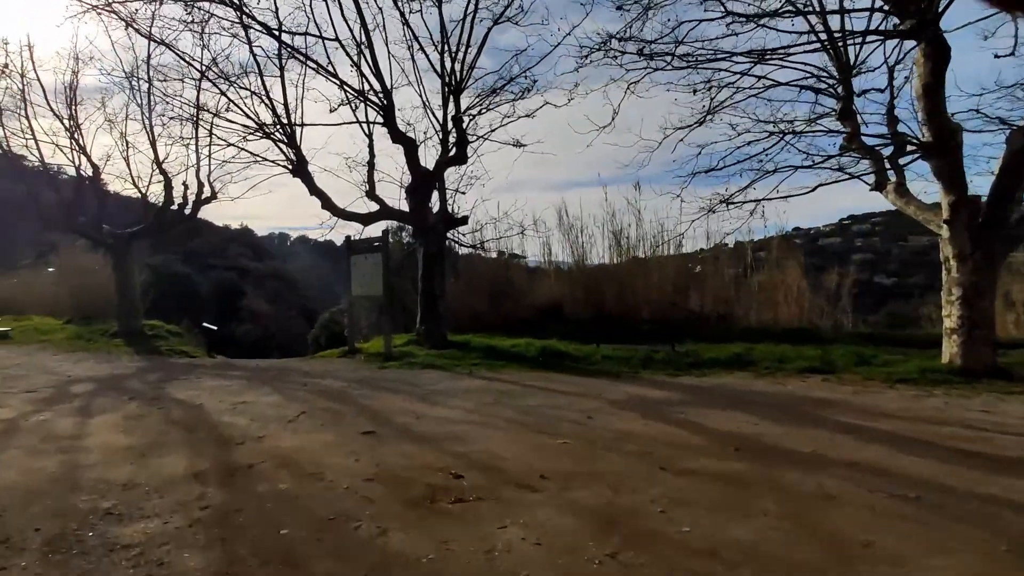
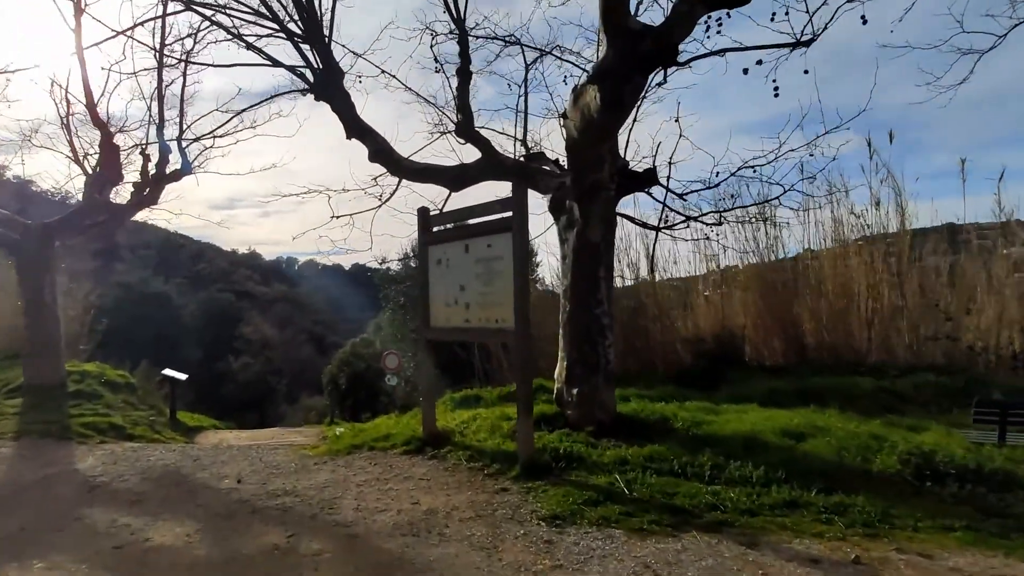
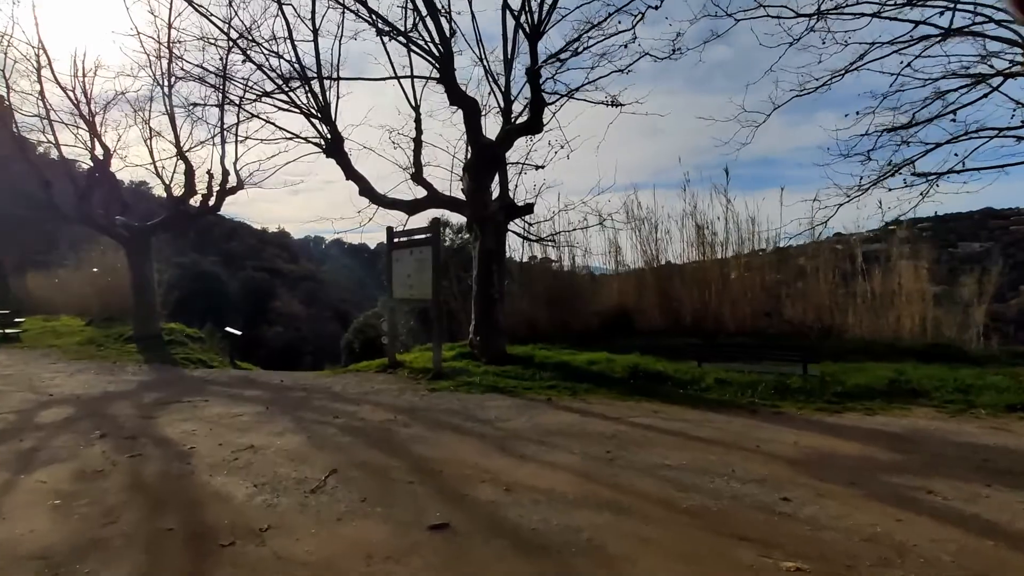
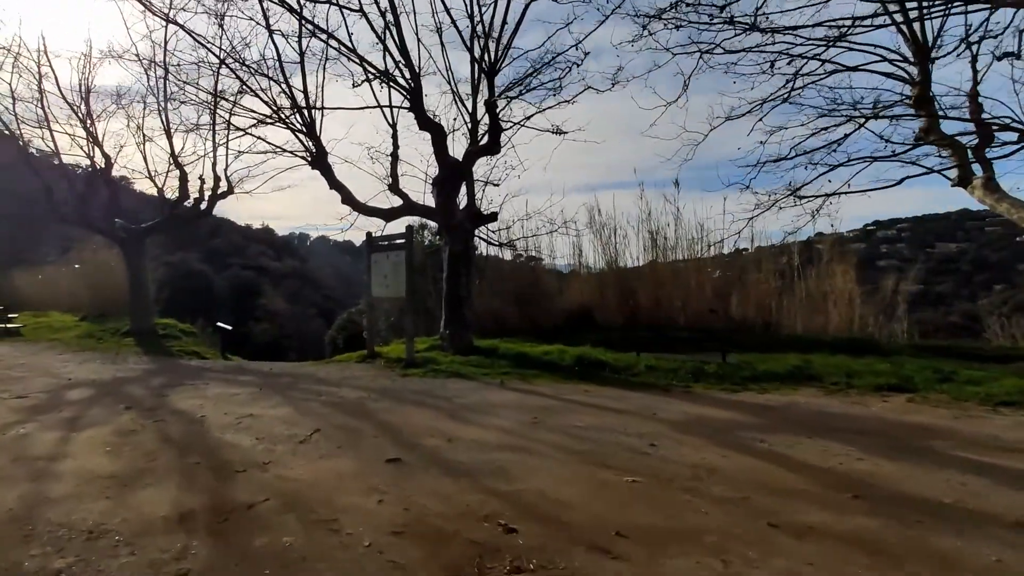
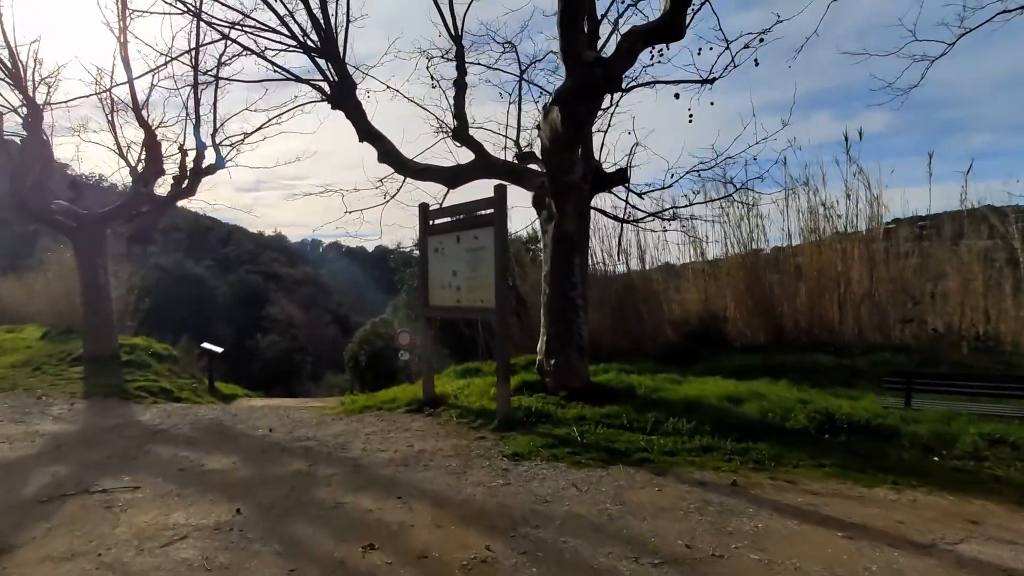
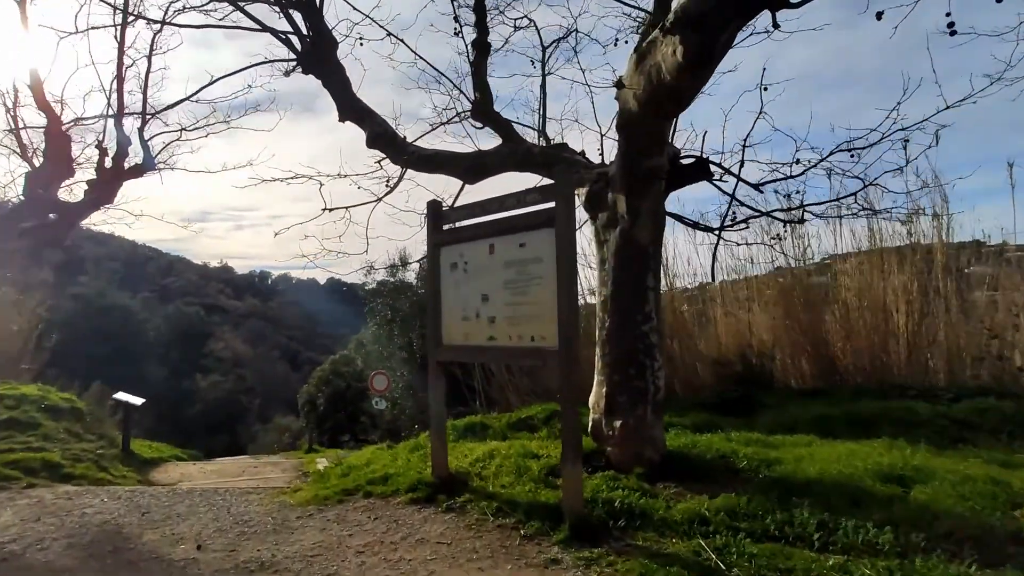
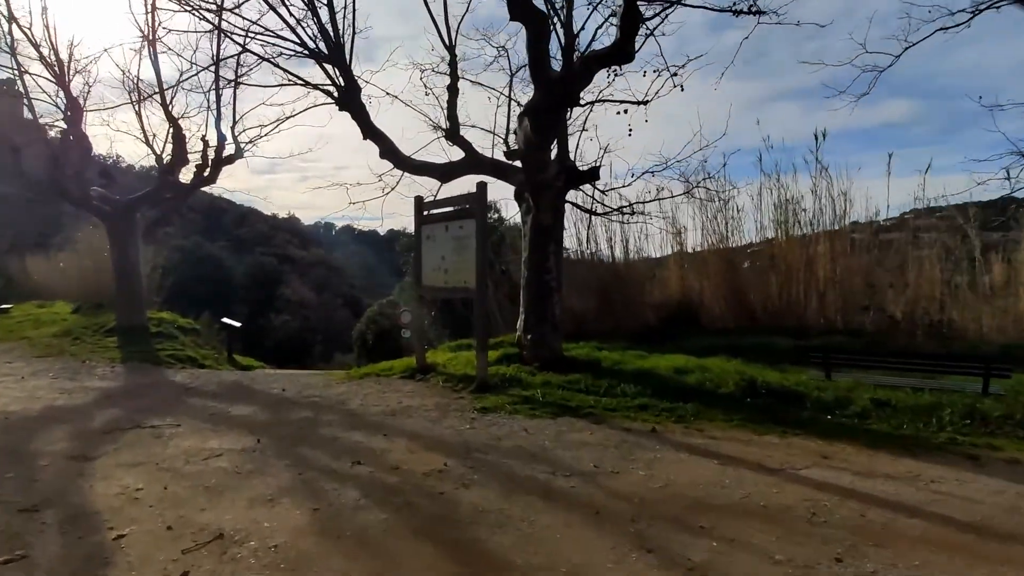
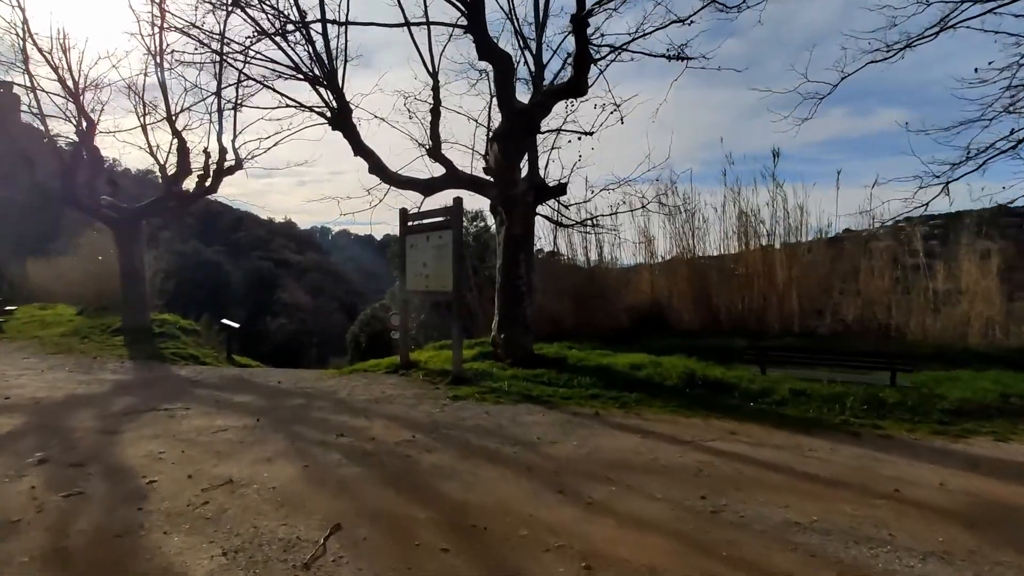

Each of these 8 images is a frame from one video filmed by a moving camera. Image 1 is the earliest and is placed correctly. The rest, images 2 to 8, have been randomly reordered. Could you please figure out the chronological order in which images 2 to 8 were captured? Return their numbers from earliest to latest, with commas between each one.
4, 3, 8, 7, 5, 2, 6
